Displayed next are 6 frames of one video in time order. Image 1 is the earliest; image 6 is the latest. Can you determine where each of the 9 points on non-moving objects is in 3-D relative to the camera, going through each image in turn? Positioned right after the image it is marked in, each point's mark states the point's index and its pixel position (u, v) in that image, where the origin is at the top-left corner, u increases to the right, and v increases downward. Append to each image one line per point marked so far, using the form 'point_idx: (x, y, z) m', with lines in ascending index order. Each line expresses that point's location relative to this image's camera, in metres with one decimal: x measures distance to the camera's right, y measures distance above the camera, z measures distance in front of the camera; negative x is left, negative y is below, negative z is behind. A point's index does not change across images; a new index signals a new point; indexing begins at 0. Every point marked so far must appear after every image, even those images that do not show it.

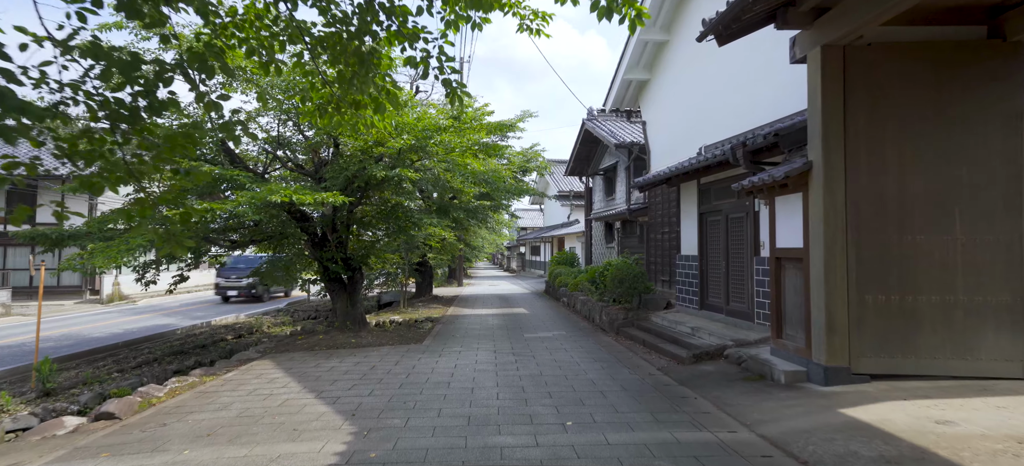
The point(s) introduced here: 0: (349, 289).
0: (-3.1, -1.1, +9.3) m
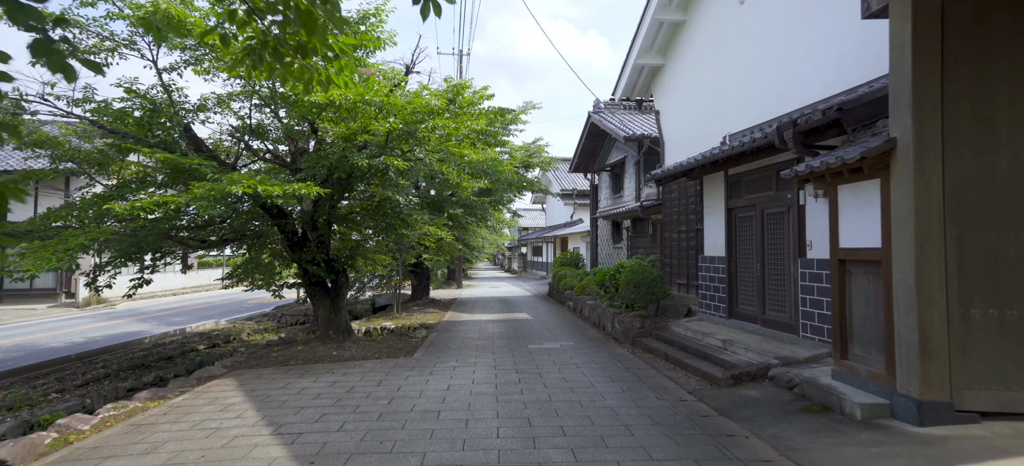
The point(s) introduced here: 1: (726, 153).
0: (-3.1, -1.1, +8.4) m
1: (+2.7, +1.0, +6.4) m
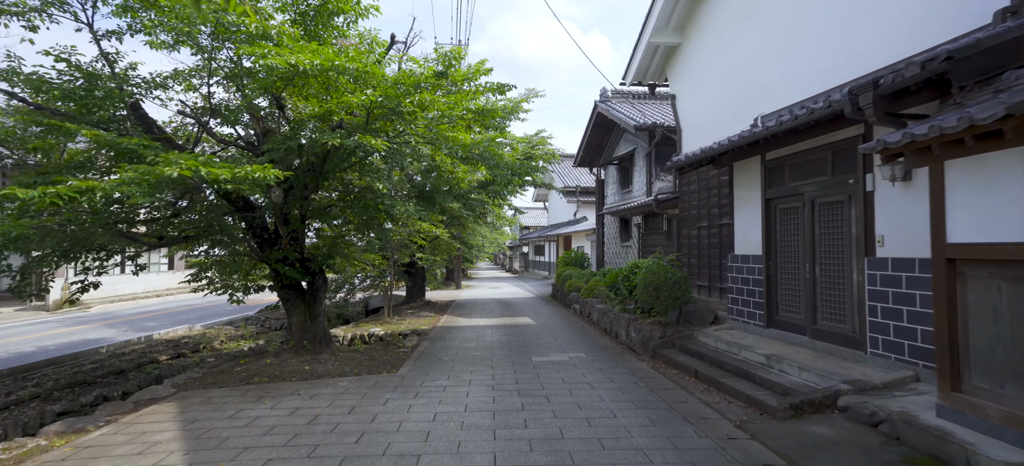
0: (-3.1, -1.0, +7.4) m
1: (+2.7, +1.1, +5.3) m
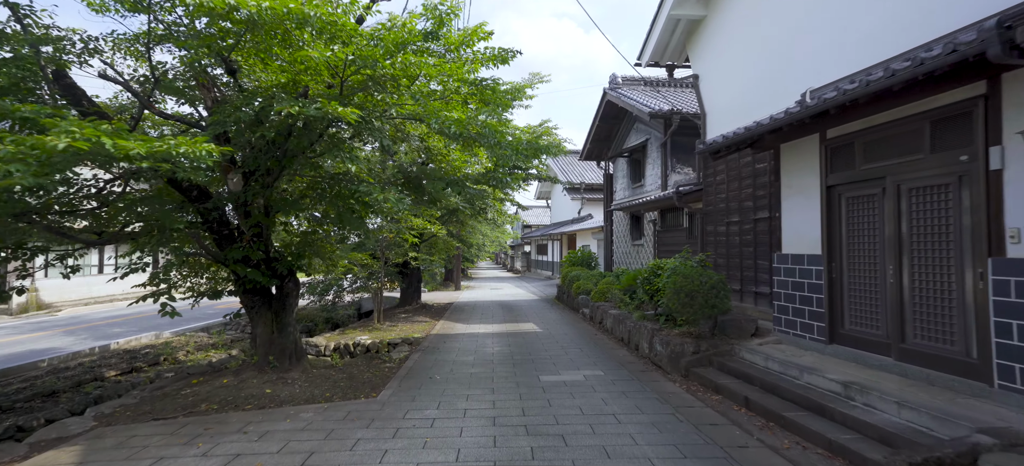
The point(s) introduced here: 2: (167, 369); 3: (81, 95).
0: (-3.0, -0.9, +6.3) m
1: (+2.8, +1.1, +4.2) m
2: (-5.1, -2.0, +7.3) m
3: (-4.7, +1.5, +5.3) m
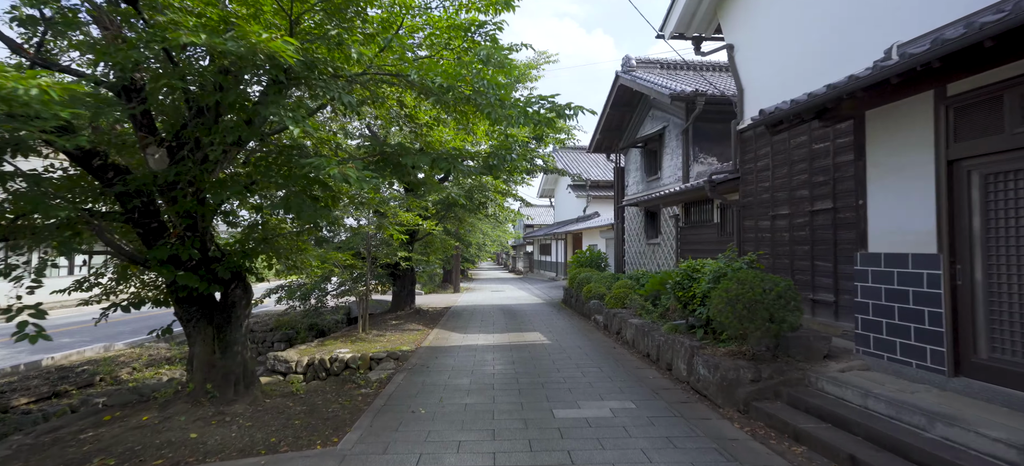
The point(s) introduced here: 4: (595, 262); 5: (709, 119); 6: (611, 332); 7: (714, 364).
0: (-3.0, -0.9, +5.0) m
1: (+2.8, +1.2, +2.9) m
2: (-5.1, -2.0, +6.0) m
3: (-4.7, +1.6, +4.0) m
4: (+2.6, -0.9, +15.5) m
5: (+4.7, +2.7, +11.6) m
6: (+1.8, -1.8, +9.1) m
7: (+2.0, -1.3, +5.0) m
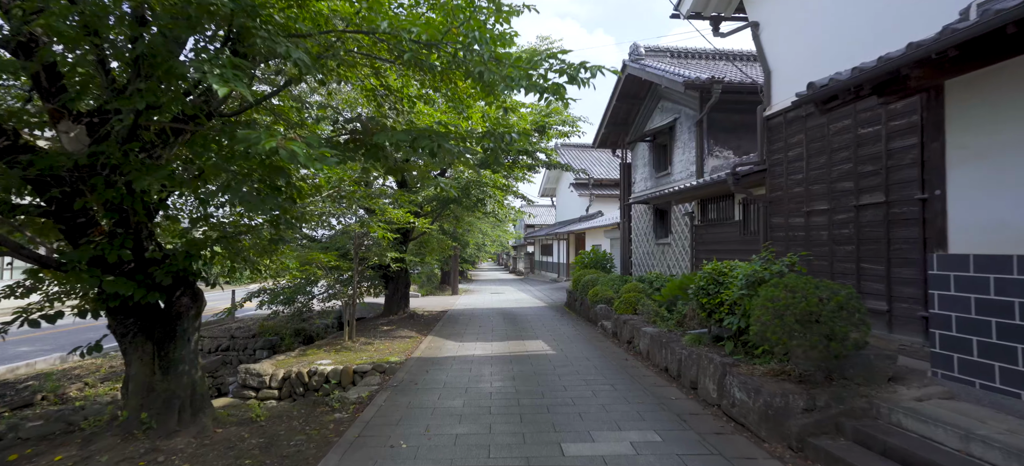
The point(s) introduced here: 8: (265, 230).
0: (-3.0, -0.8, +4.1) m
1: (+2.8, +1.2, +2.0) m
2: (-5.1, -1.9, +5.2) m
3: (-4.7, +1.6, +3.2) m
4: (+2.6, -0.9, +14.7) m
5: (+4.7, +2.7, +10.8) m
6: (+1.8, -1.8, +8.2) m
7: (+2.0, -1.3, +4.1) m
8: (-2.4, 0.0, +4.7) m
